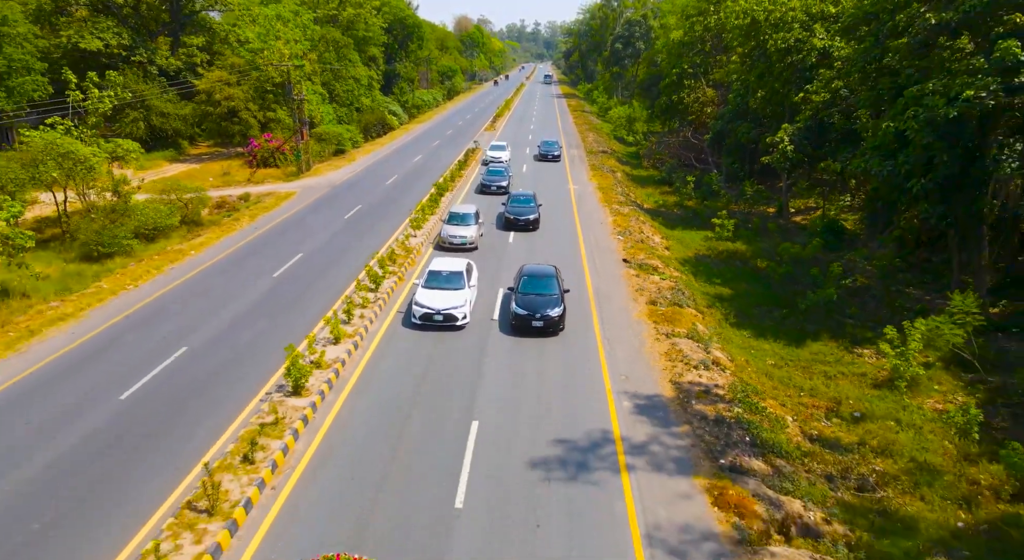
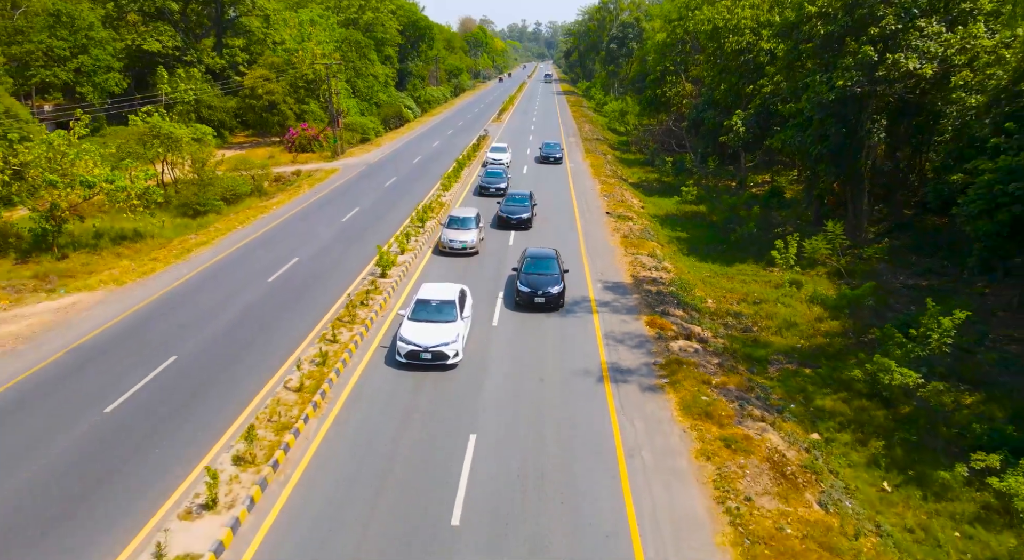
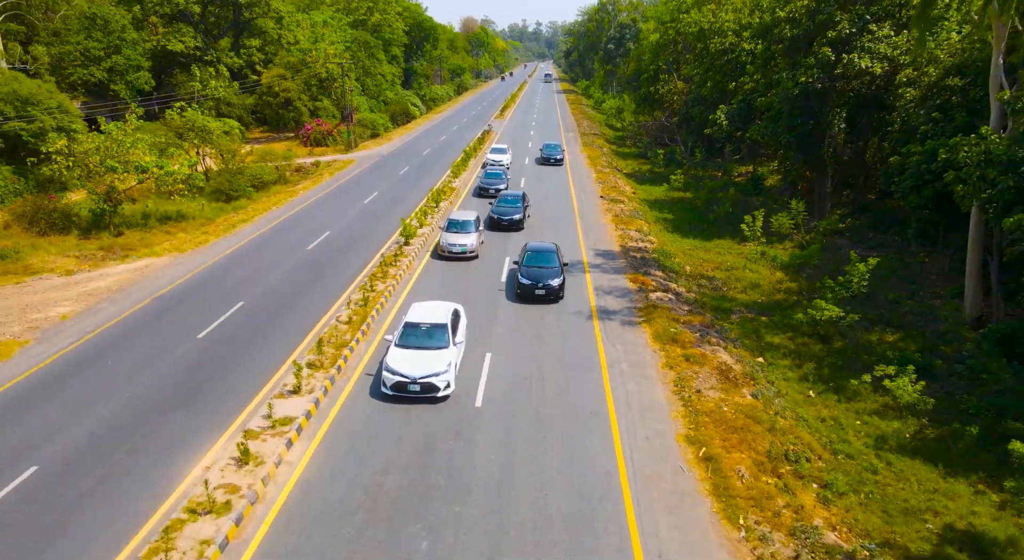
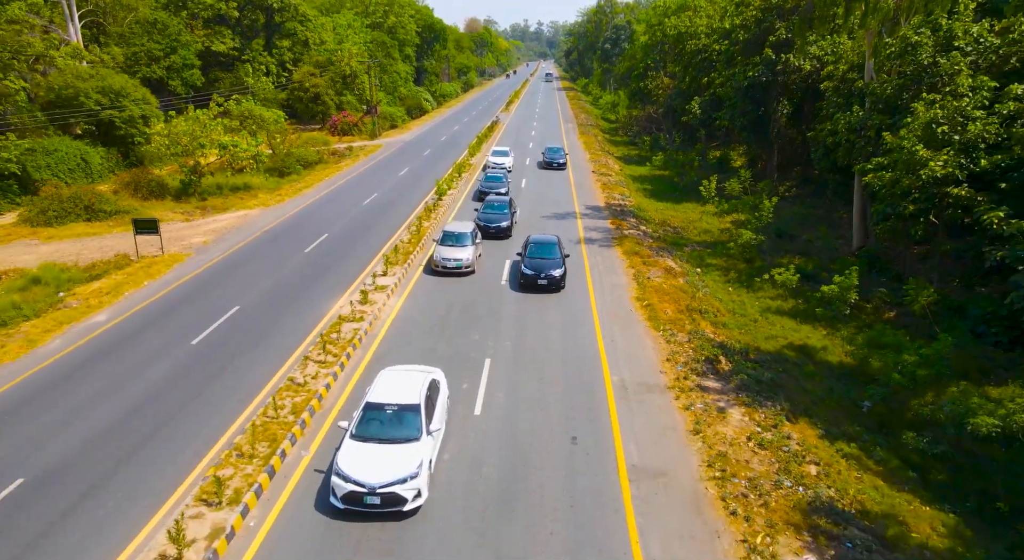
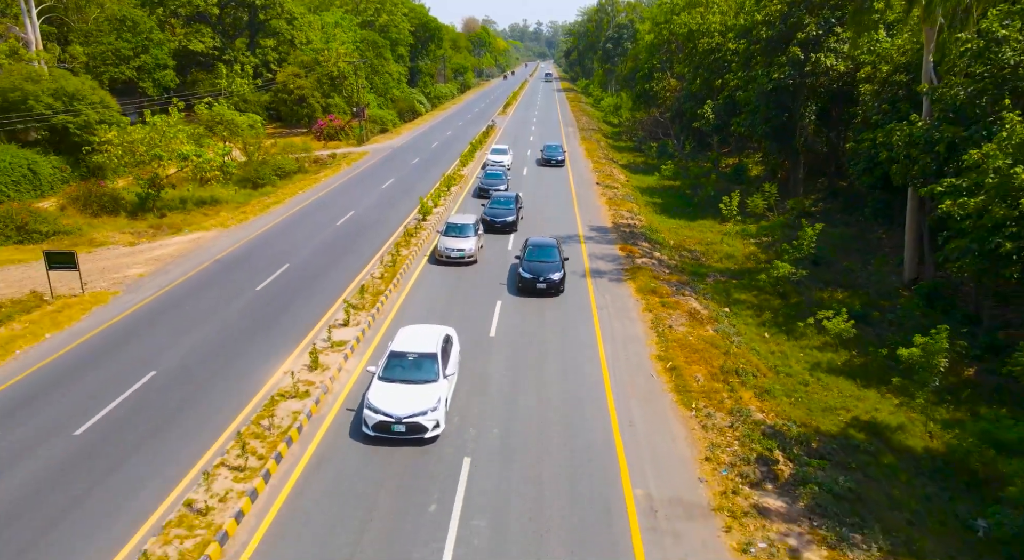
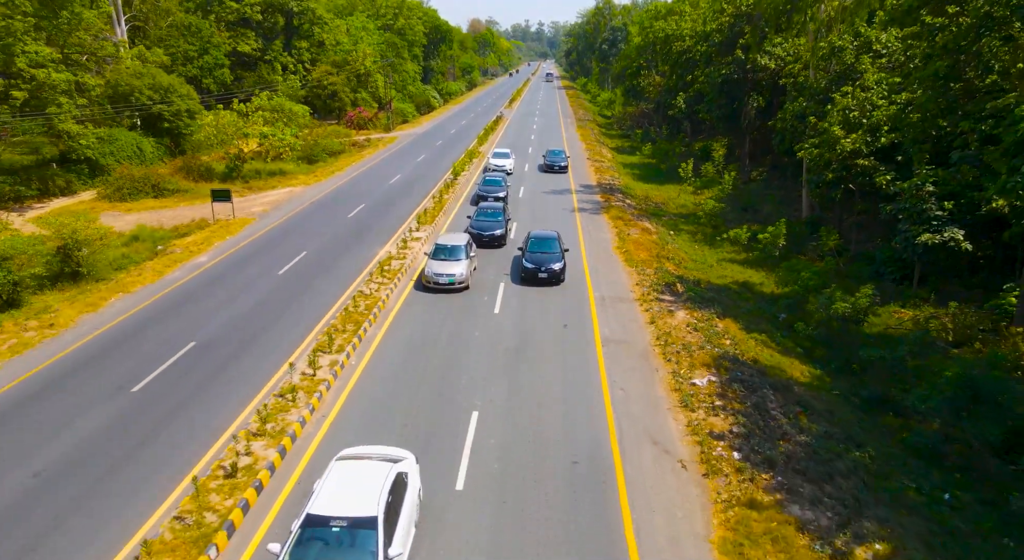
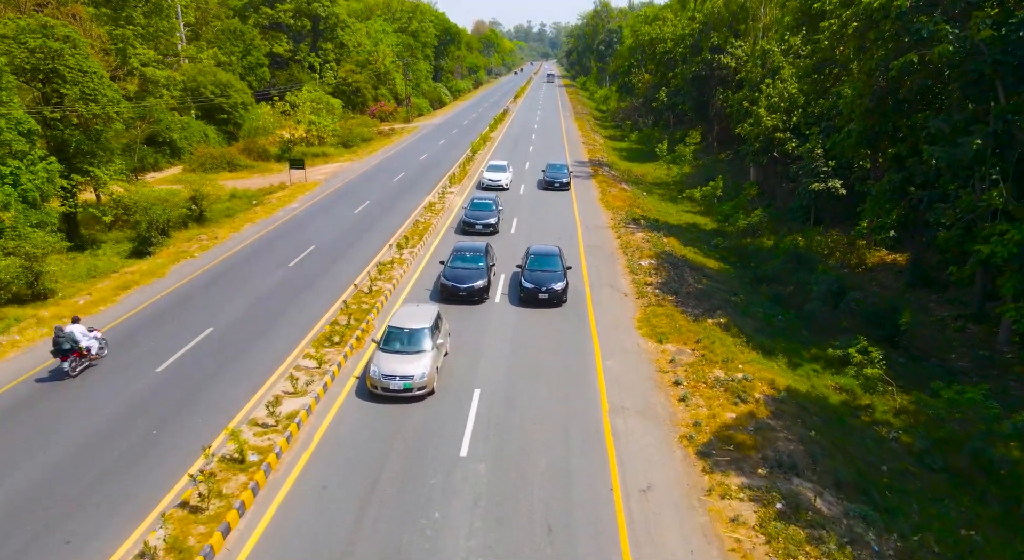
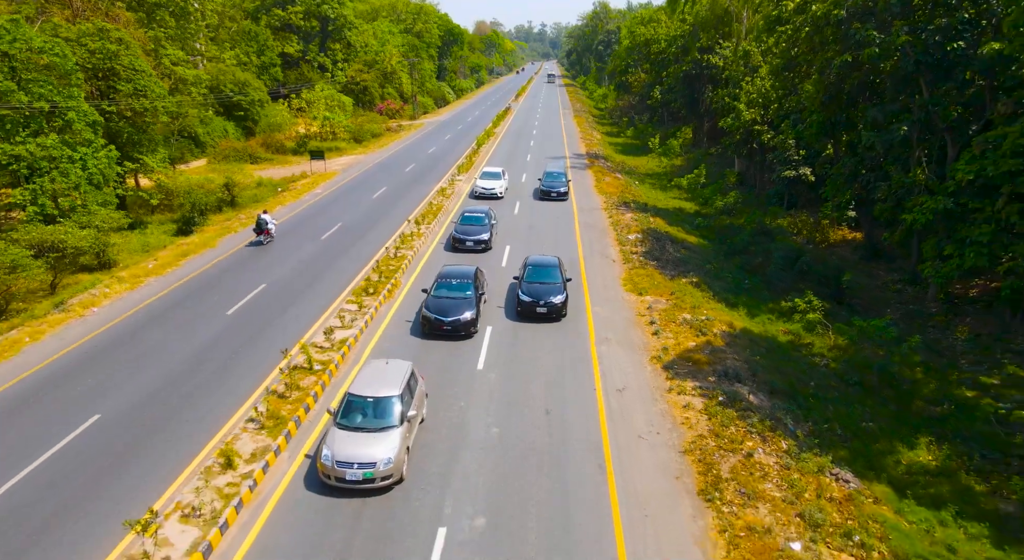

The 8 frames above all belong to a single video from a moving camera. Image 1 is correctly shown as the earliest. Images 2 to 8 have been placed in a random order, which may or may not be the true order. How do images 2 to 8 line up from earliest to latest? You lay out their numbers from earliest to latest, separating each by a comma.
2, 3, 5, 4, 6, 7, 8
